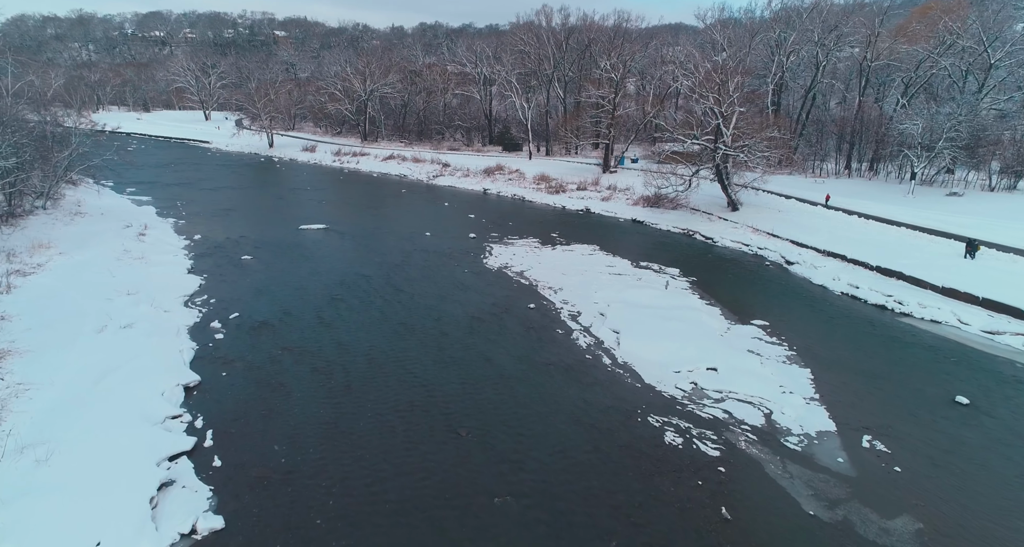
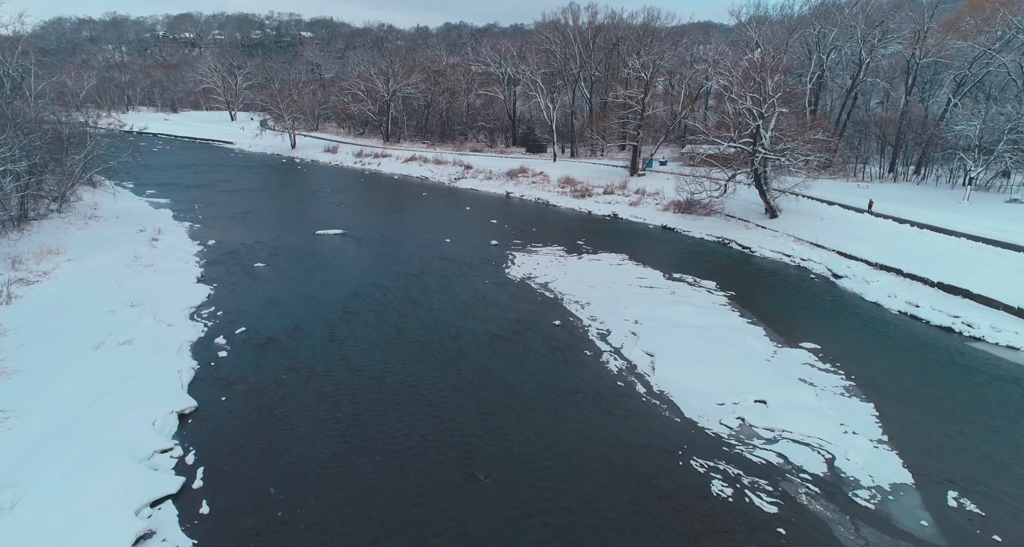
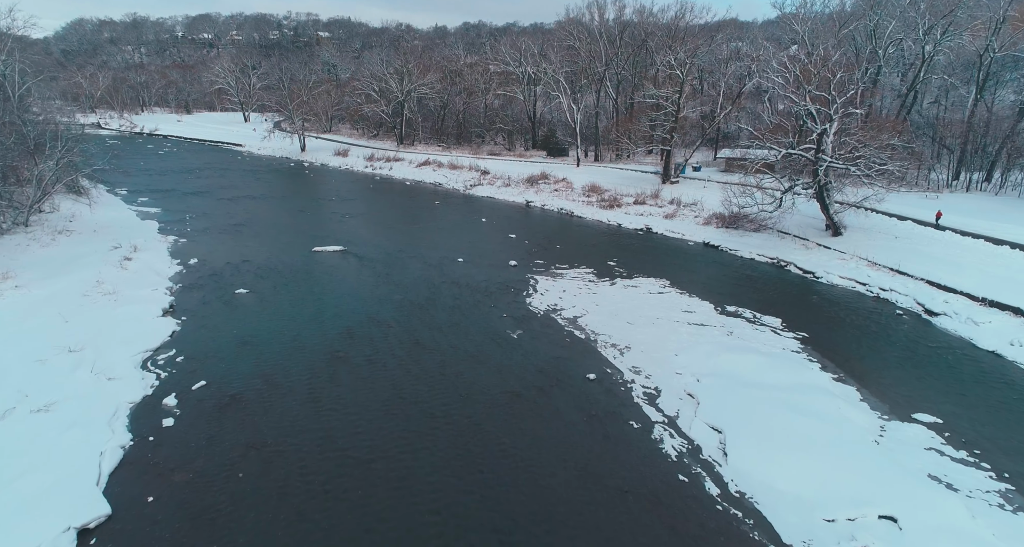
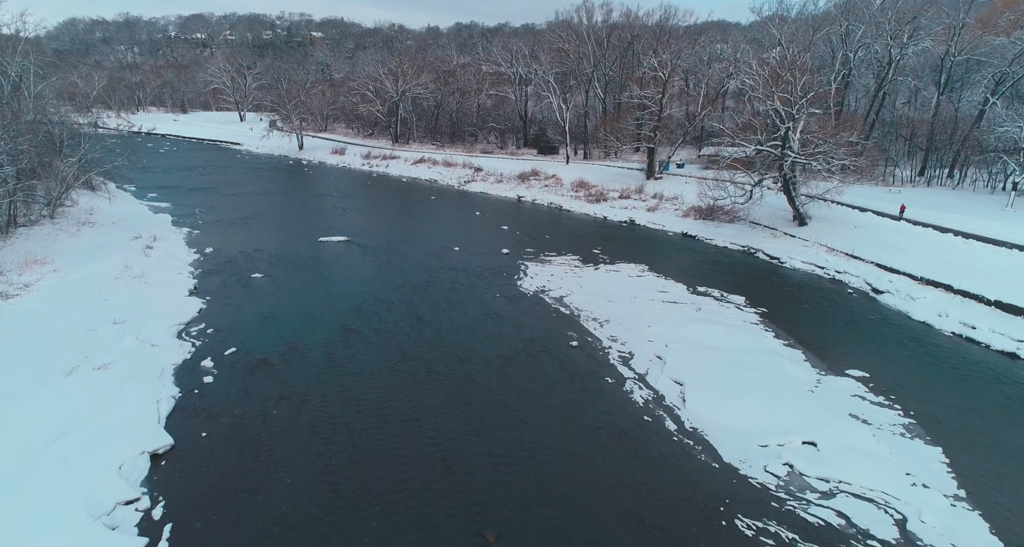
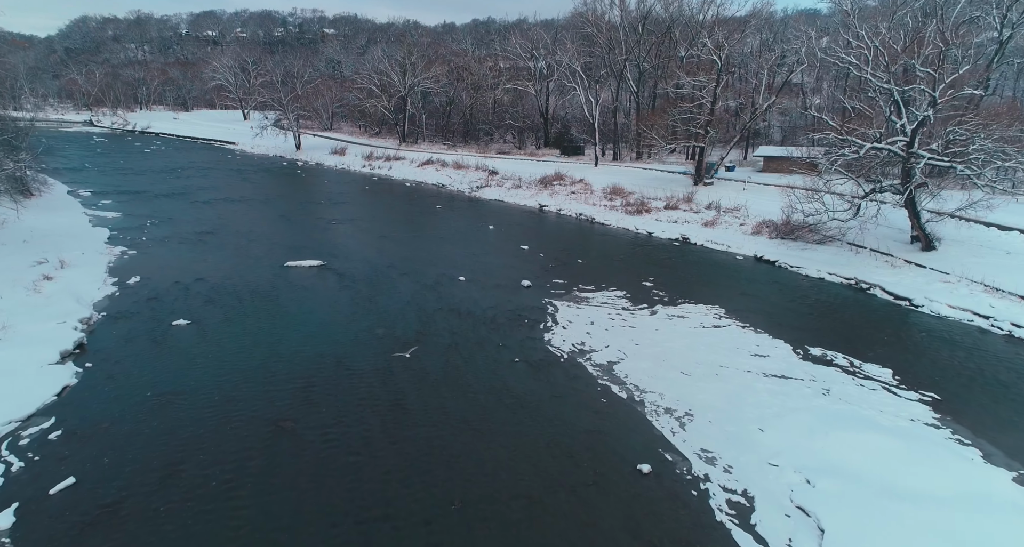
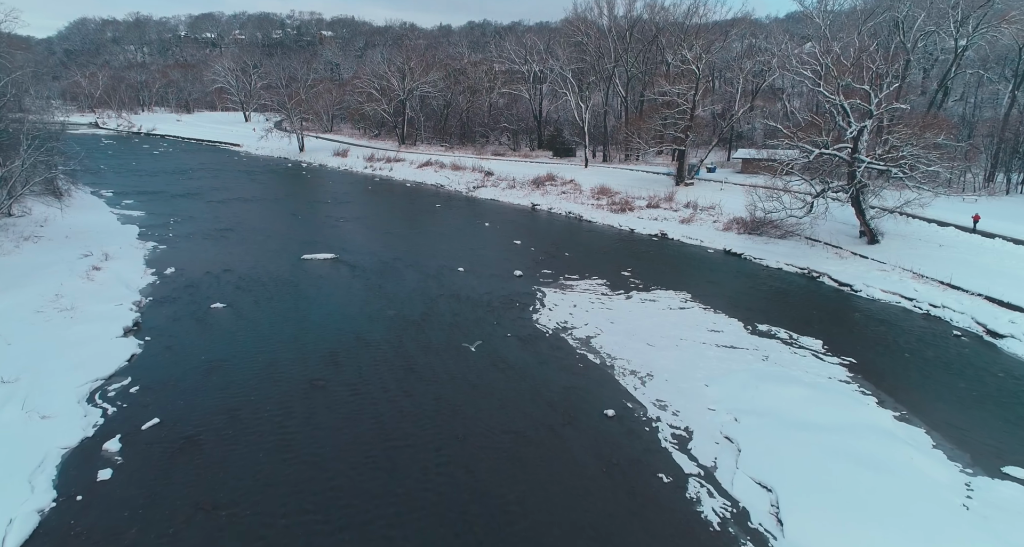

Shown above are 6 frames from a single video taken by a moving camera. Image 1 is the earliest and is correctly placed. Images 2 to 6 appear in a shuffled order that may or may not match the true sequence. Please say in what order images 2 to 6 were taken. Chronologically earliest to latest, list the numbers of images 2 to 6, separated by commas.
2, 4, 3, 6, 5
